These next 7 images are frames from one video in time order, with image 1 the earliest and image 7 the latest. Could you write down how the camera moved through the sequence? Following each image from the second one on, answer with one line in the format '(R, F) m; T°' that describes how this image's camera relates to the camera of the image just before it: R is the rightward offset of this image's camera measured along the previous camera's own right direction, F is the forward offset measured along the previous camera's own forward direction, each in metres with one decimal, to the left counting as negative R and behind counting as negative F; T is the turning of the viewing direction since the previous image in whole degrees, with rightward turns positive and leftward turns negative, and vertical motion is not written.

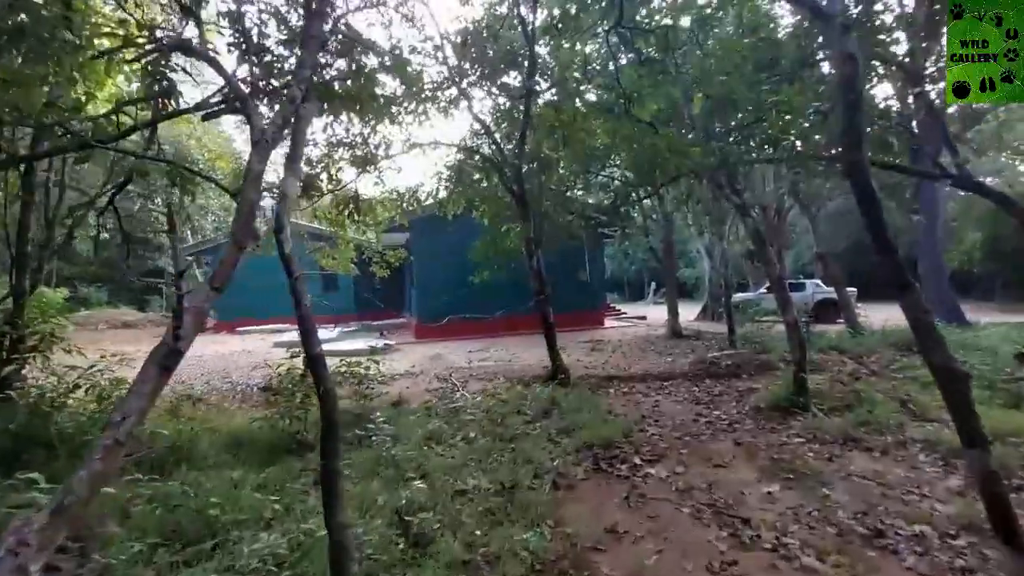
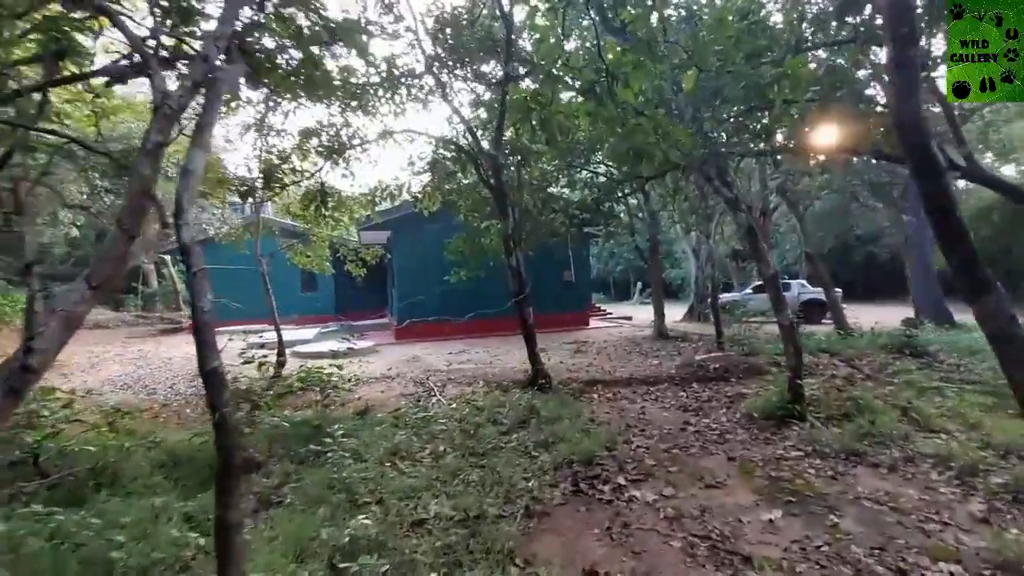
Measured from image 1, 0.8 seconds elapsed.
(+0.1, +0.5) m; +1°
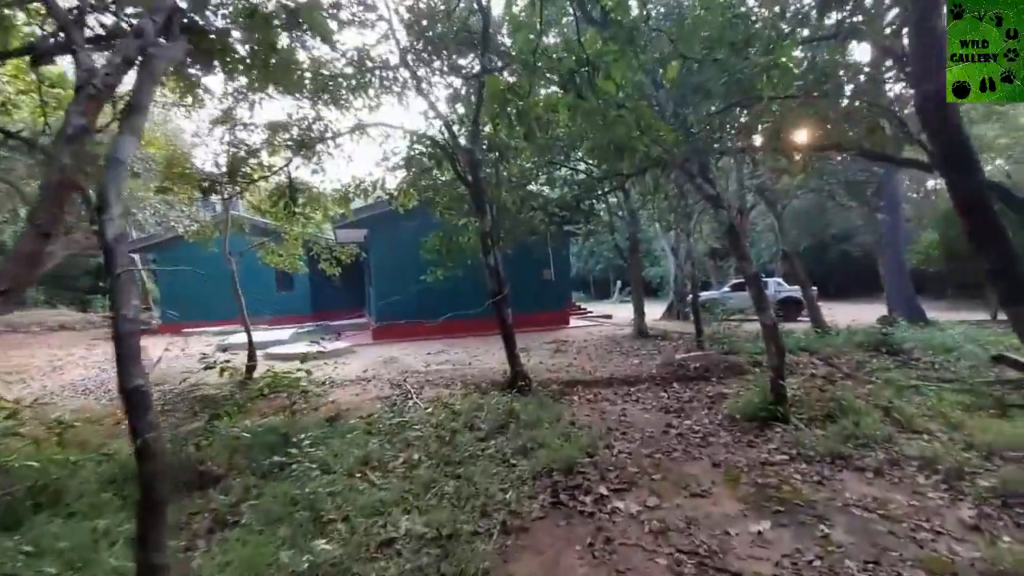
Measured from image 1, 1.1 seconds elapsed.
(0.0, +0.2) m; +2°
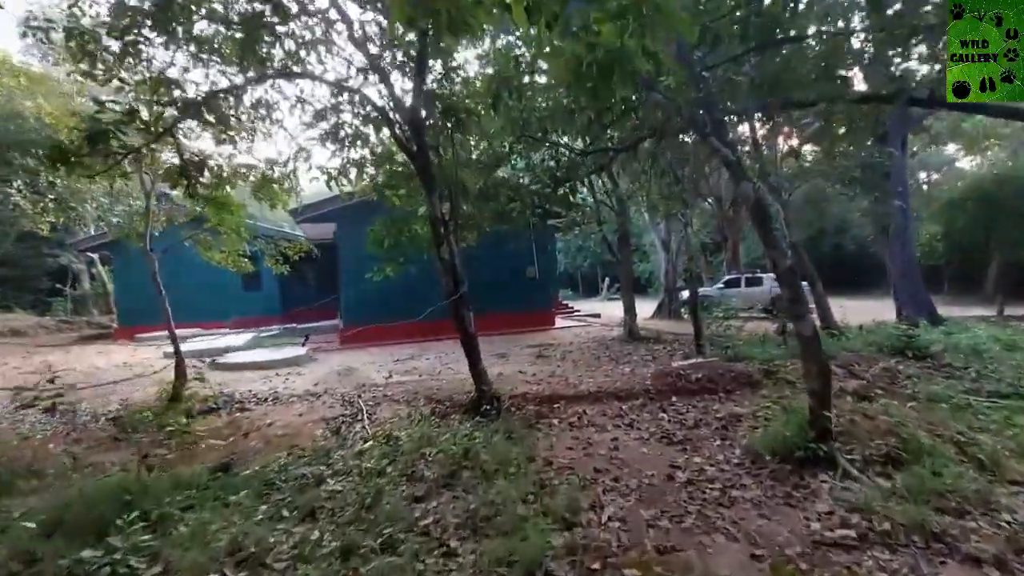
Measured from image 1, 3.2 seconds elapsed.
(+0.3, +1.4) m; +1°
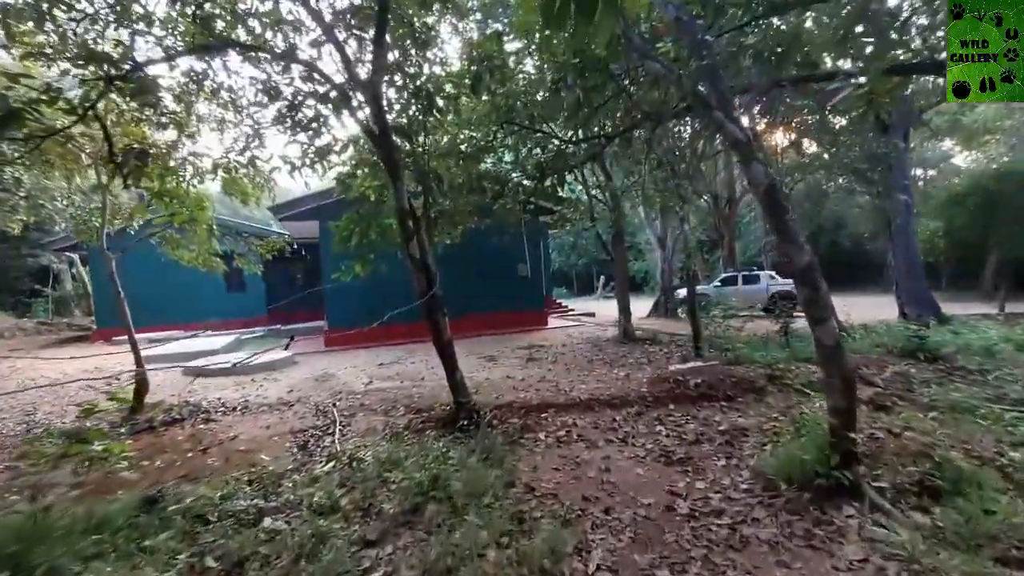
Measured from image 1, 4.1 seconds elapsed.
(+0.1, +0.6) m; +1°
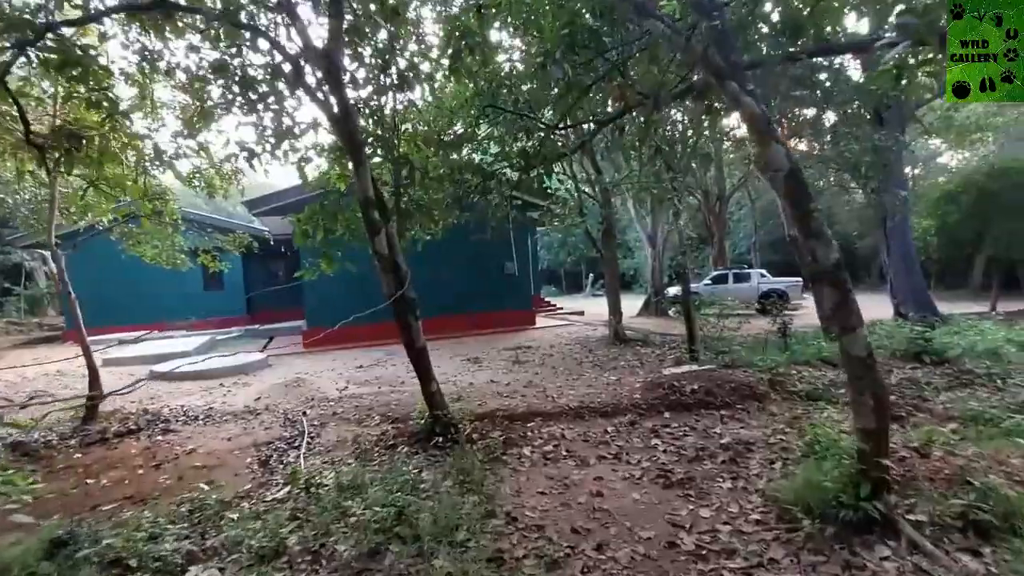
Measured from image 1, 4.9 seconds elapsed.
(+0.1, +0.5) m; +1°
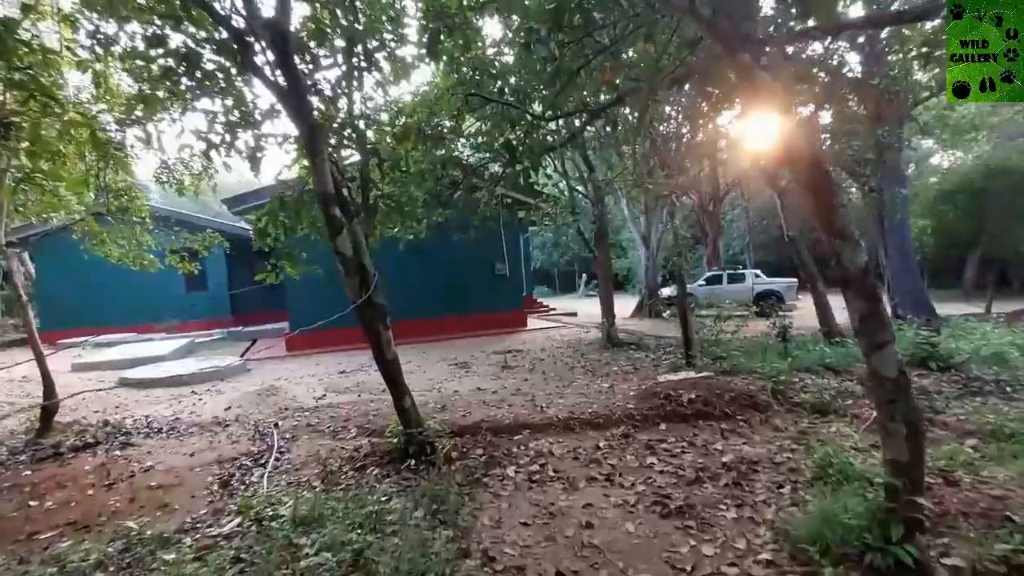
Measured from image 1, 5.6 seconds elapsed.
(+0.1, +0.4) m; +1°
